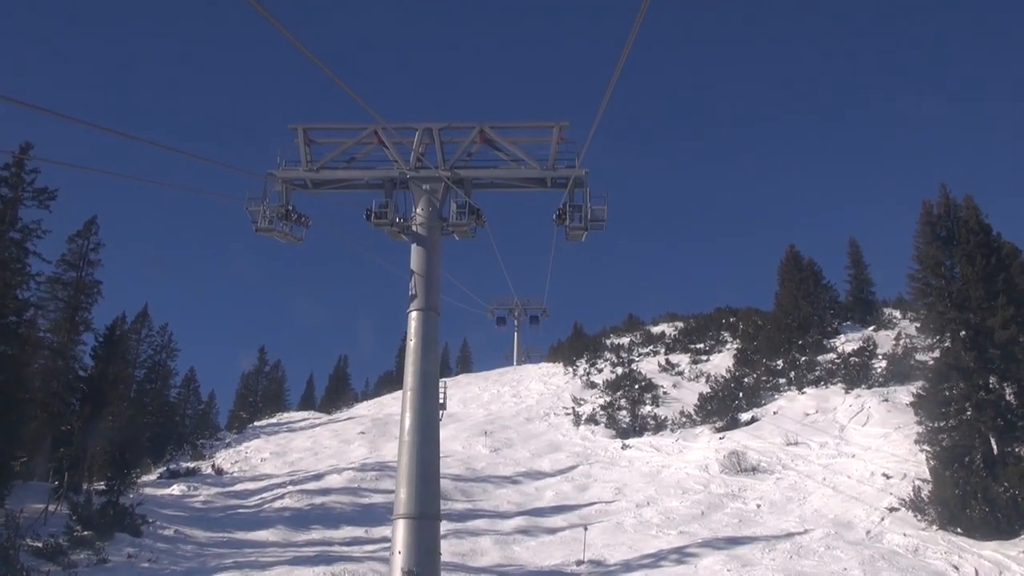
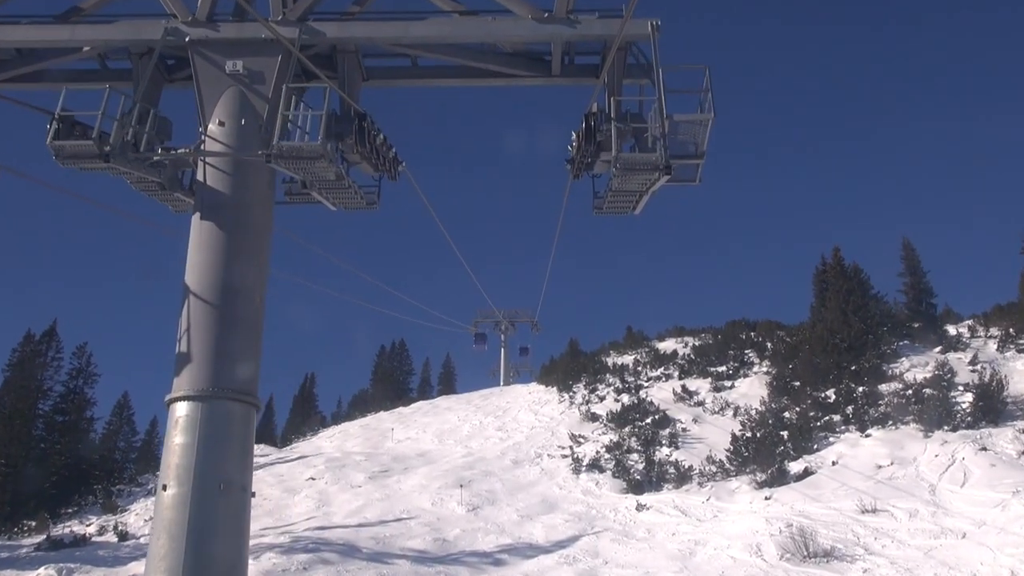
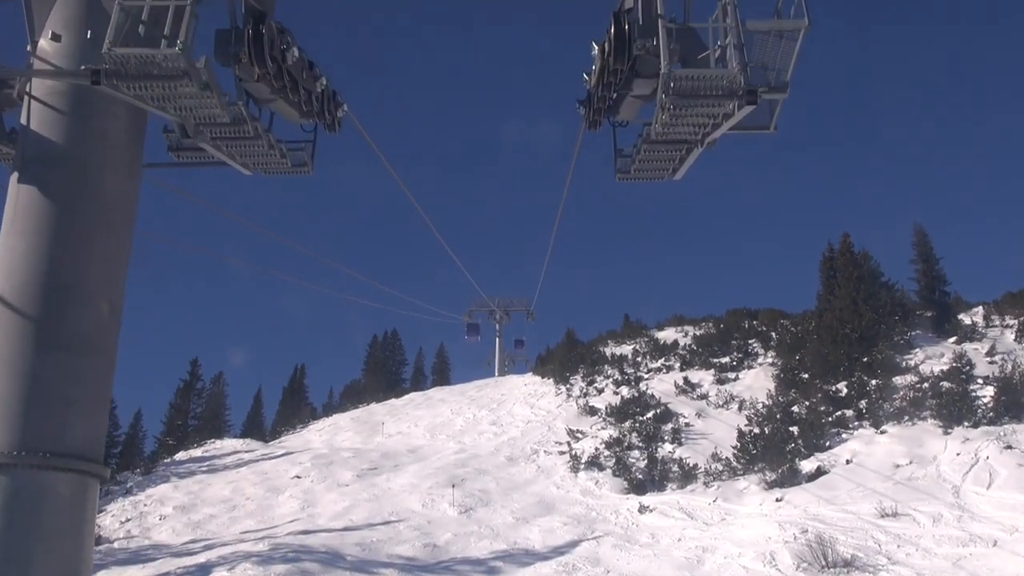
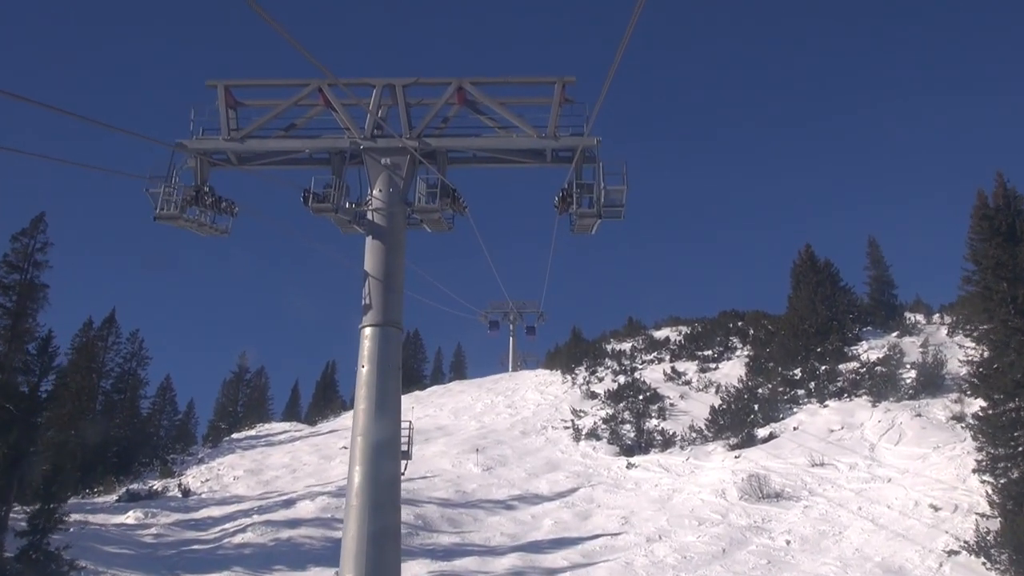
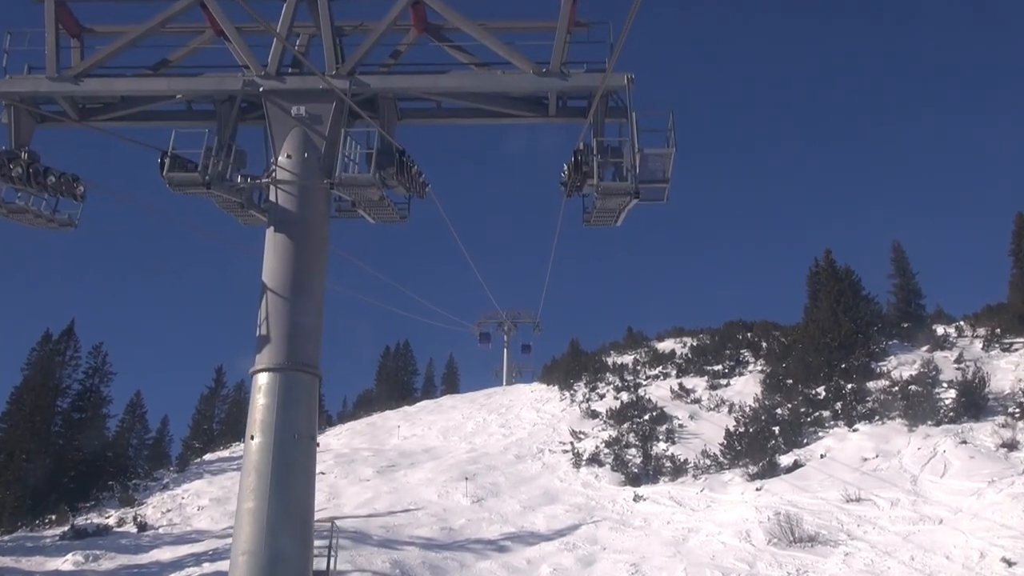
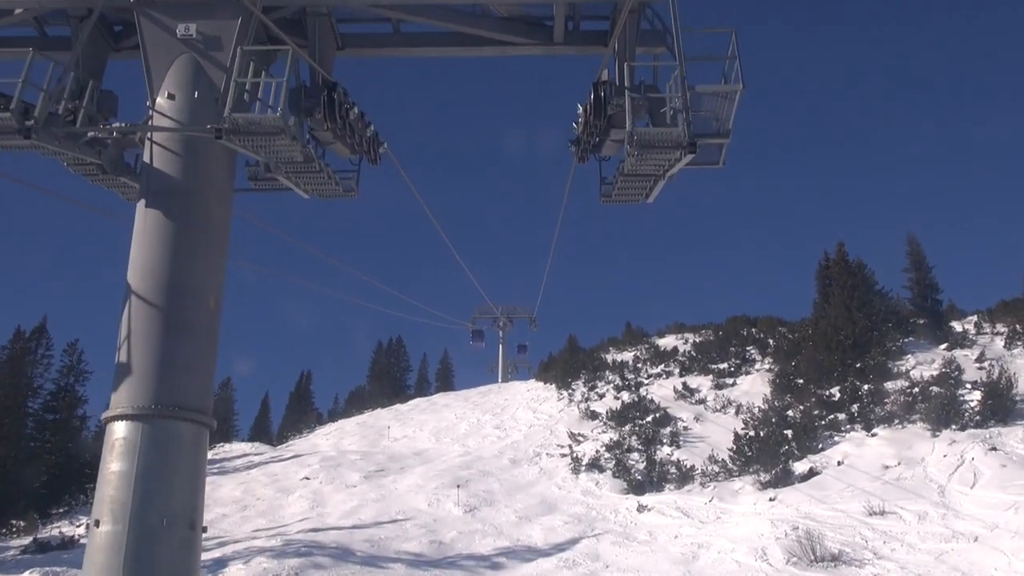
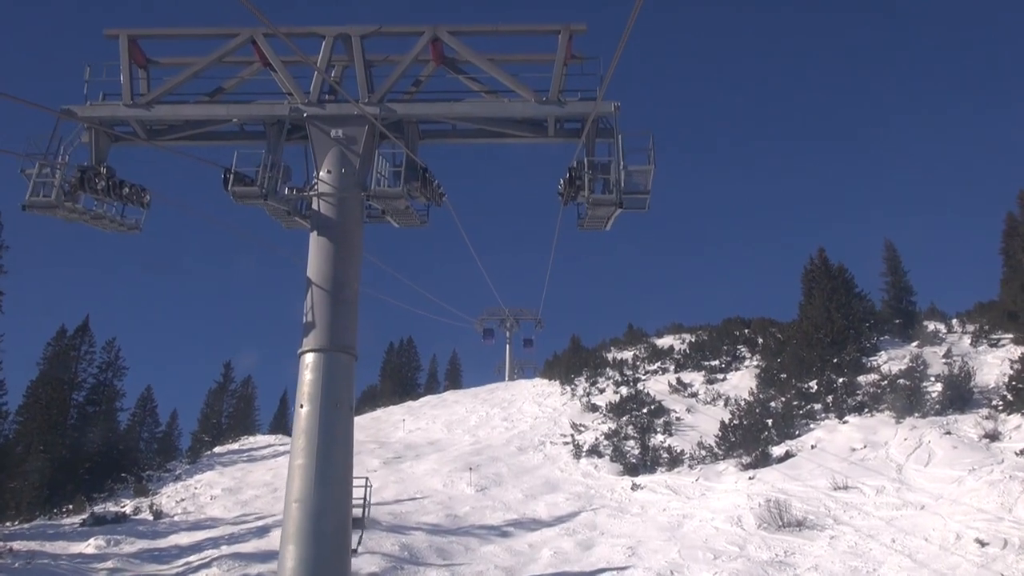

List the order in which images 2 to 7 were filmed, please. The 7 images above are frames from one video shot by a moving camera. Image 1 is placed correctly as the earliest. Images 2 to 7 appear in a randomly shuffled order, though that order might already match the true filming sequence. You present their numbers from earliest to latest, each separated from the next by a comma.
4, 7, 5, 2, 6, 3
